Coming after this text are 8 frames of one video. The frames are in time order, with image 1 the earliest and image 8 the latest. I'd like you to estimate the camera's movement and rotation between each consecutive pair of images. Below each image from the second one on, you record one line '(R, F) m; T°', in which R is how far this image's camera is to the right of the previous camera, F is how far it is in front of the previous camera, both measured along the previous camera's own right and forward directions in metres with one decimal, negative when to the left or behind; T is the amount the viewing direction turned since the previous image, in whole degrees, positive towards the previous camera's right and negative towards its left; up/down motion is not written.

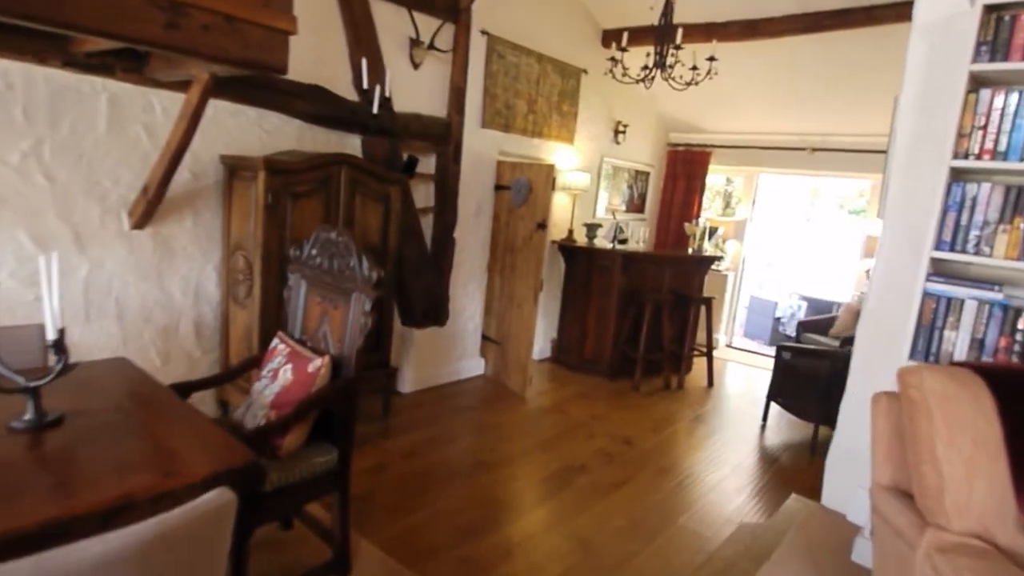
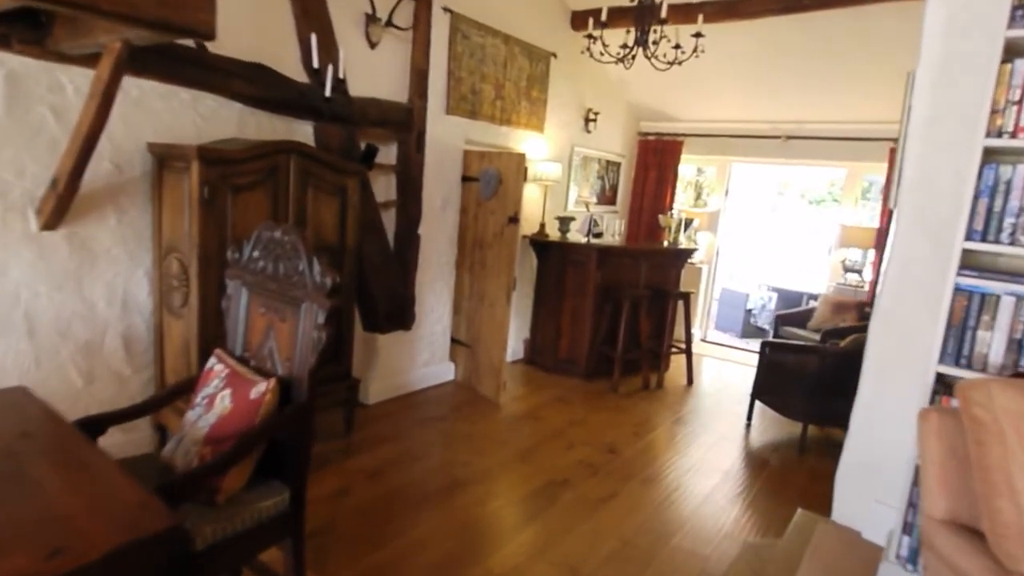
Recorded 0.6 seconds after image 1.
(-0.1, +0.3) m; +4°
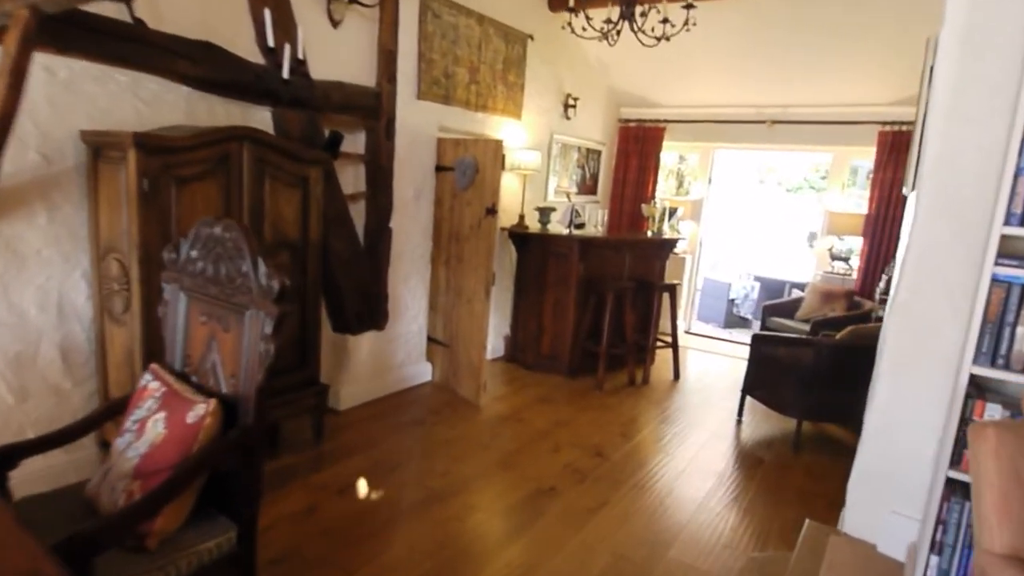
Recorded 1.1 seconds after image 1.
(0.0, +0.2) m; +2°
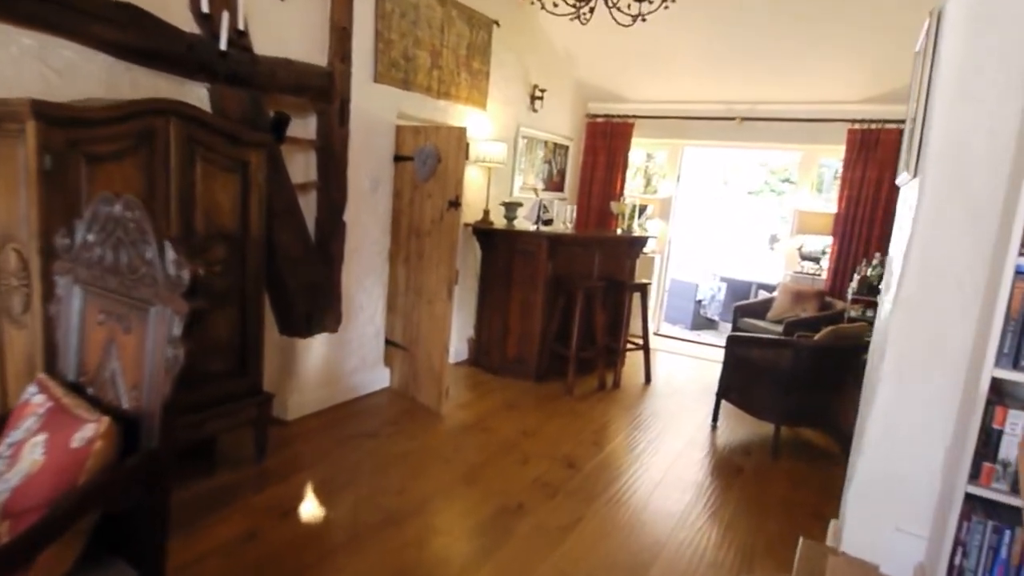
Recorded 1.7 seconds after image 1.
(0.0, +0.2) m; +4°
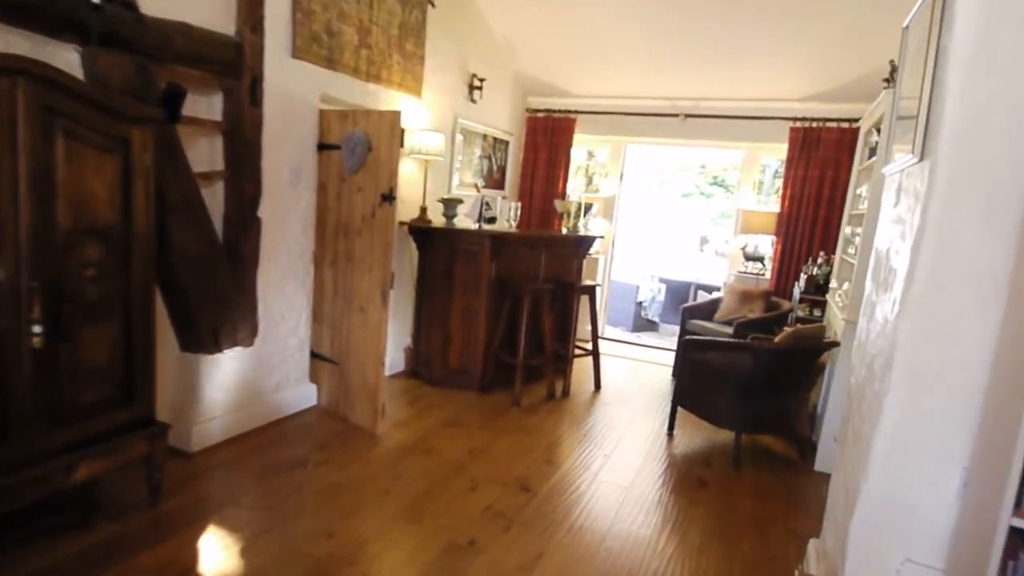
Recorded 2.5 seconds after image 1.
(0.0, +0.4) m; +6°
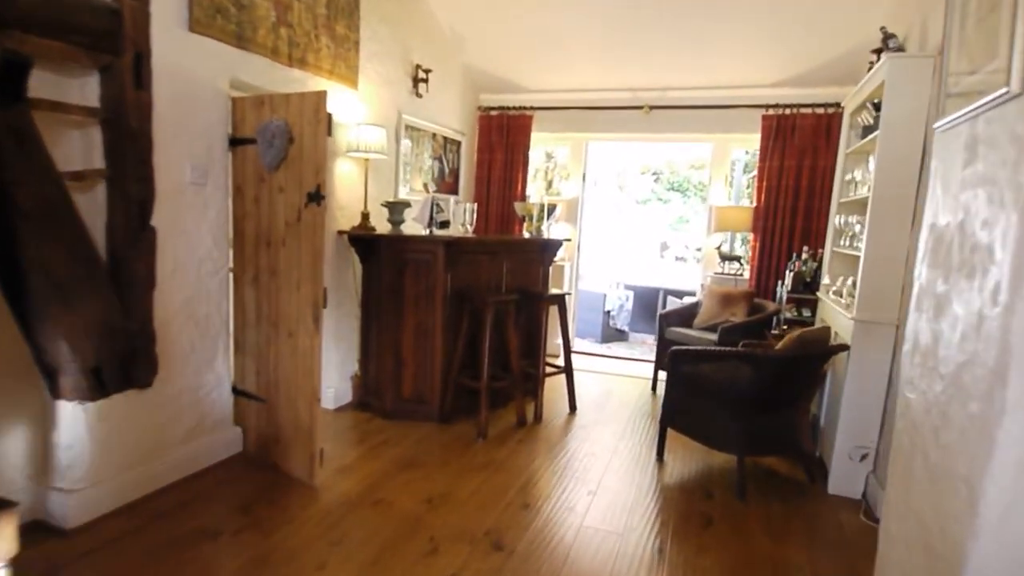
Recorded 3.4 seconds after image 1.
(0.0, +0.5) m; +4°
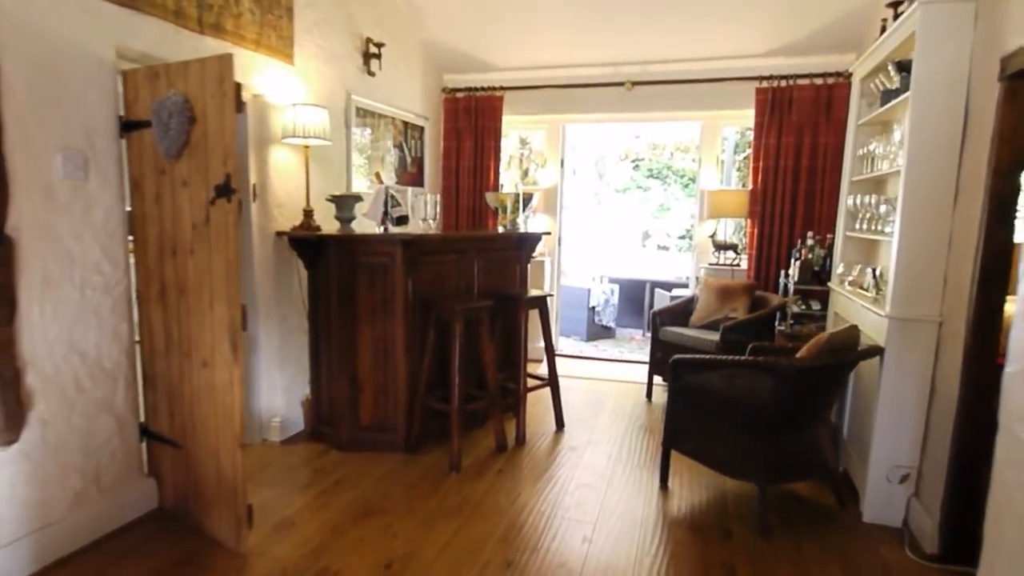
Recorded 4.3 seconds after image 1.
(0.0, +0.5) m; +2°
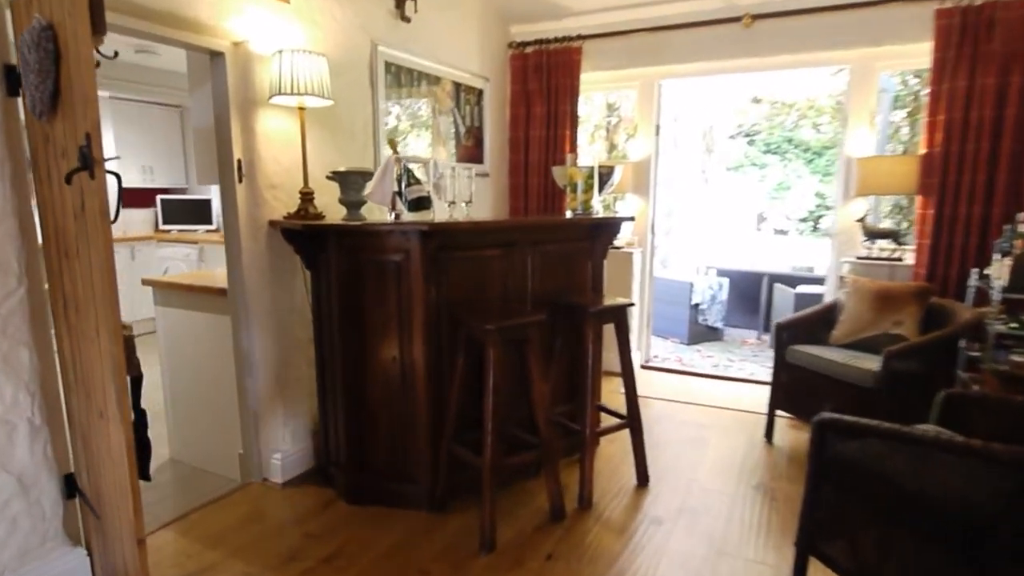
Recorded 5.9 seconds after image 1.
(+0.2, +0.9) m; -10°
